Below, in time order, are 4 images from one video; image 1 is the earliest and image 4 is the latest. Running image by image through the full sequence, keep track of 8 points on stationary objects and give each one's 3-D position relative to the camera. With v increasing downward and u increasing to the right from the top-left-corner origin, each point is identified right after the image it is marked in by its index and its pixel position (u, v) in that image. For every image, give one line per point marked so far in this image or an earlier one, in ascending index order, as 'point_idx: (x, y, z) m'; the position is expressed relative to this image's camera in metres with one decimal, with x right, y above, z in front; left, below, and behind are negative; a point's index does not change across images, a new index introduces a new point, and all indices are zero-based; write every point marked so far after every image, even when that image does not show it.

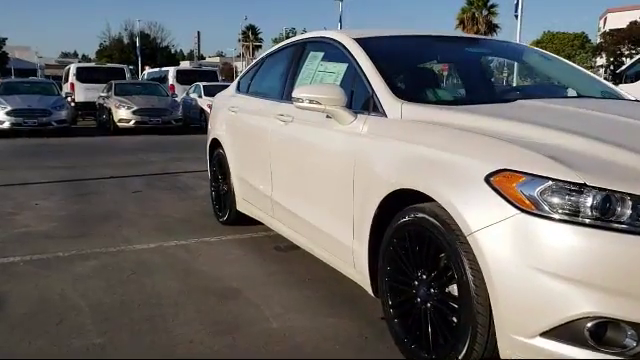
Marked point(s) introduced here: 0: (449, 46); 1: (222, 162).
0: (+0.9, +0.9, +4.5) m
1: (-1.0, +0.2, +6.4) m
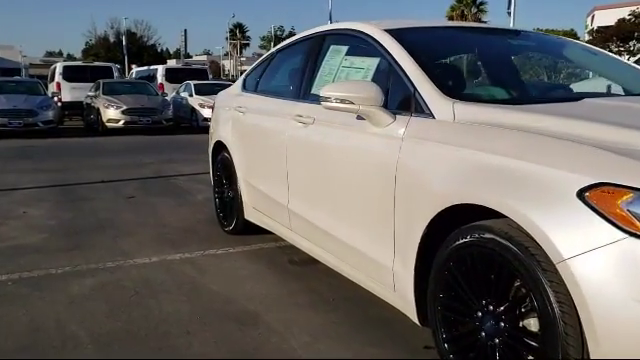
0: (+1.1, +0.9, +4.1) m
1: (-0.8, +0.1, +5.9) m
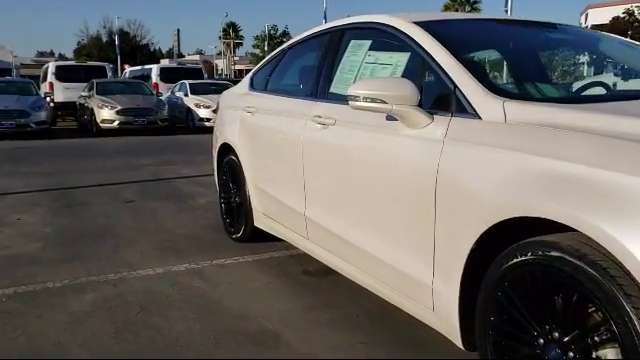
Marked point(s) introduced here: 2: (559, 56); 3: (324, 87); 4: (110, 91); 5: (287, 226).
0: (+1.2, +0.9, +3.7) m
1: (-0.7, +0.1, +5.6) m
2: (+1.3, +0.7, +3.5) m
3: (0.0, +0.6, +4.2) m
4: (-6.3, +2.7, +19.4) m
5: (-0.2, -0.3, +4.6) m
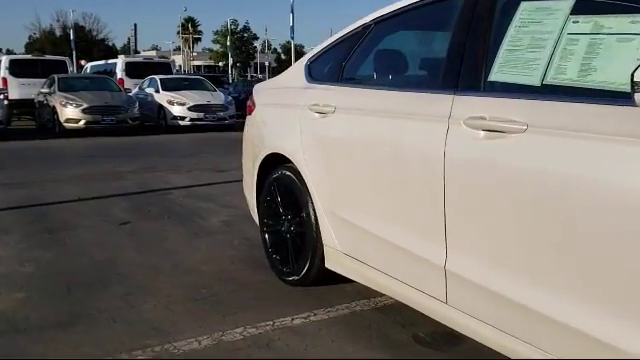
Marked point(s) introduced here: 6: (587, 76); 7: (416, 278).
0: (+1.9, +0.7, +2.4) m
1: (-0.2, -0.1, +4.1) m
2: (+2.0, +0.5, +2.2) m
3: (+0.7, +0.4, +2.8) m
4: (-6.7, +2.5, +17.5) m
5: (+0.4, -0.5, +3.2) m
6: (+1.0, +0.4, +2.4) m
7: (+0.5, -0.5, +2.9) m
